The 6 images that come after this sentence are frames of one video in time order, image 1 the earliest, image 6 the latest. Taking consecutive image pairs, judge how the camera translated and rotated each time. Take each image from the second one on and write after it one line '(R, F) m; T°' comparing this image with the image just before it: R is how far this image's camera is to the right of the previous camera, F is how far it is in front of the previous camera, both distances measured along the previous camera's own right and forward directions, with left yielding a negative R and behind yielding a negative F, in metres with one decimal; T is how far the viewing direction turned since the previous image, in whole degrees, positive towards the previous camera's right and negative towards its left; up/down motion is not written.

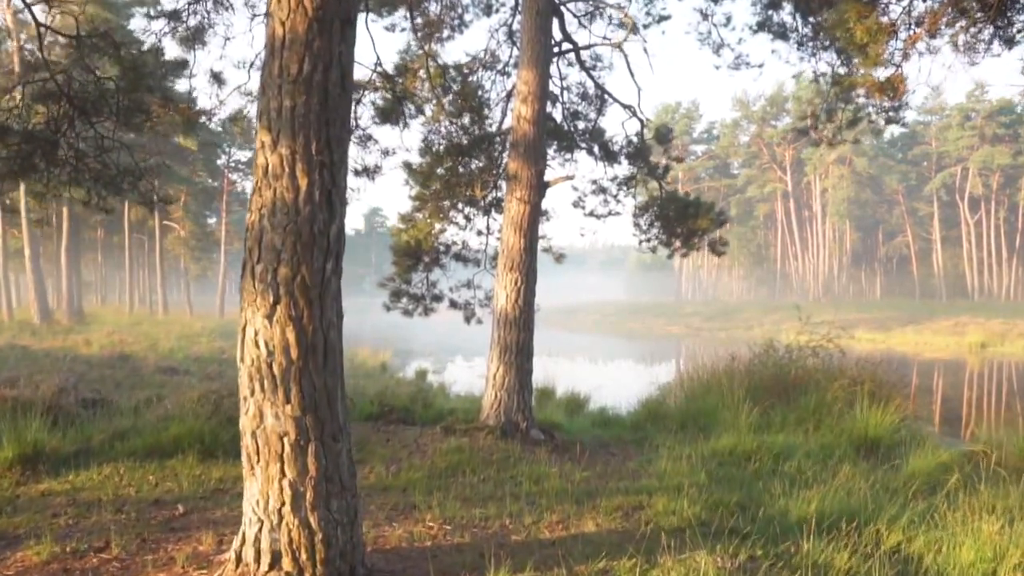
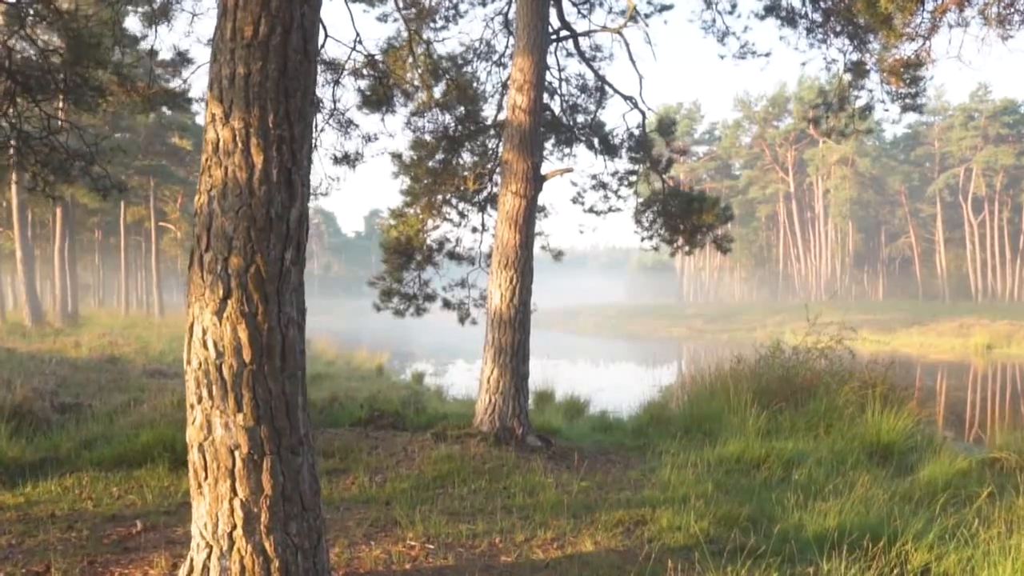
(+0.1, +0.4) m; 0°
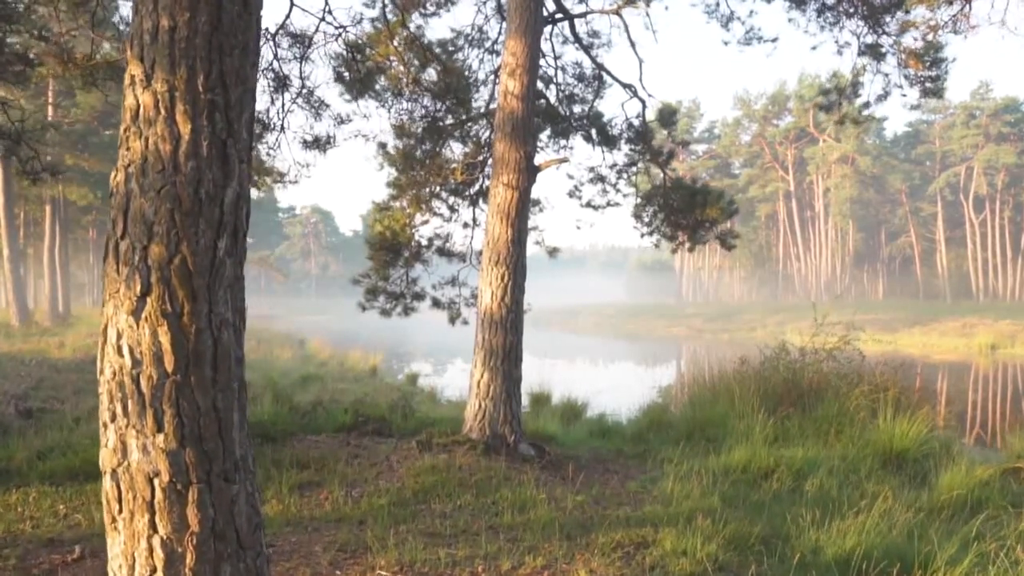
(+0.1, +0.5) m; 0°
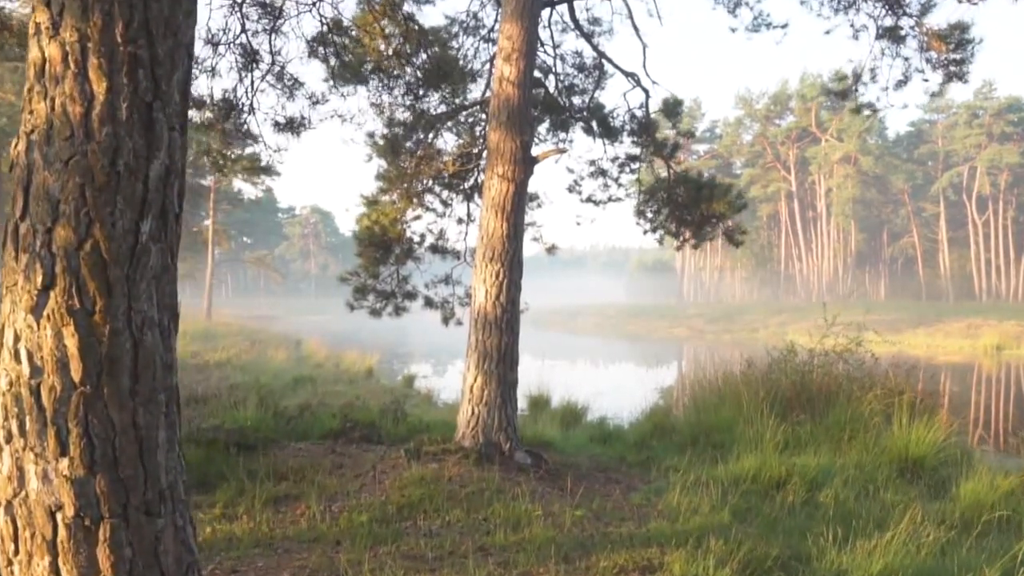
(0.0, +0.4) m; 0°
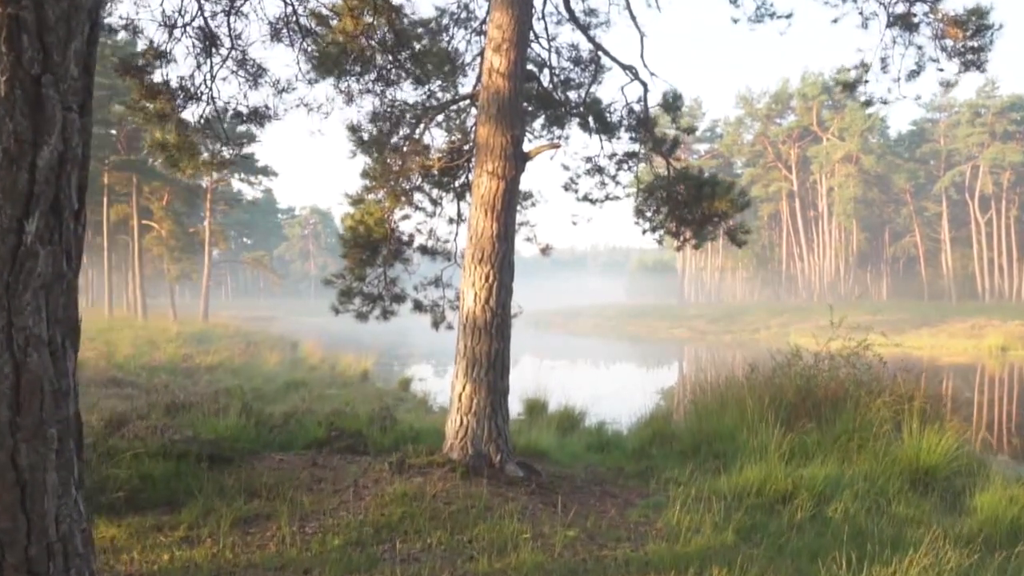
(+0.1, +0.3) m; 0°
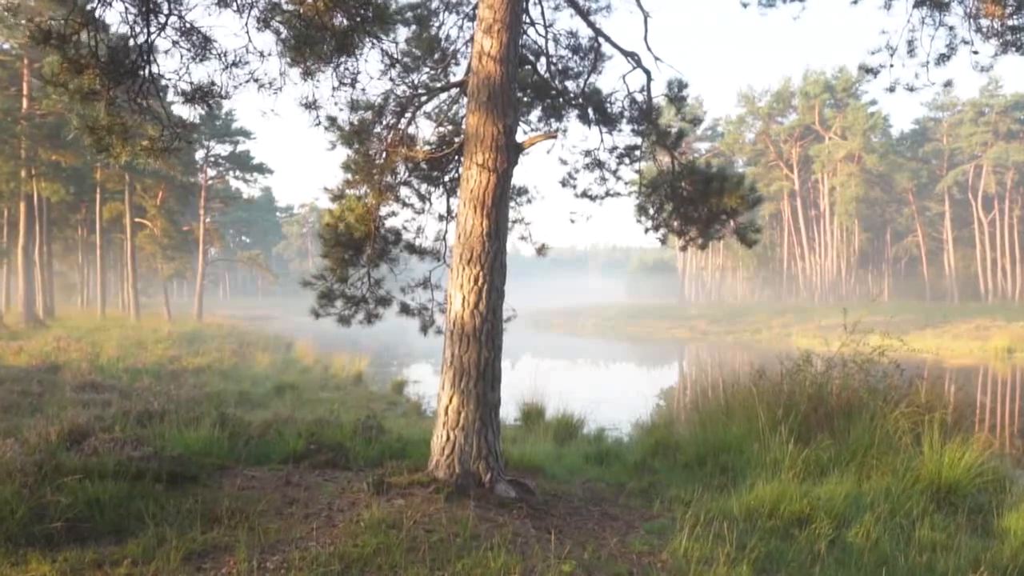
(+0.1, +0.5) m; 0°
